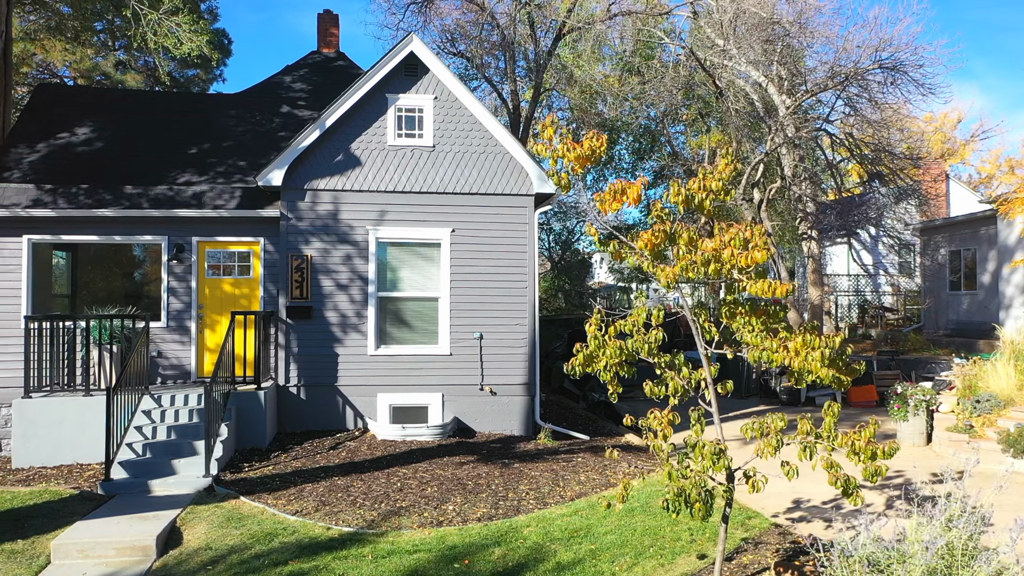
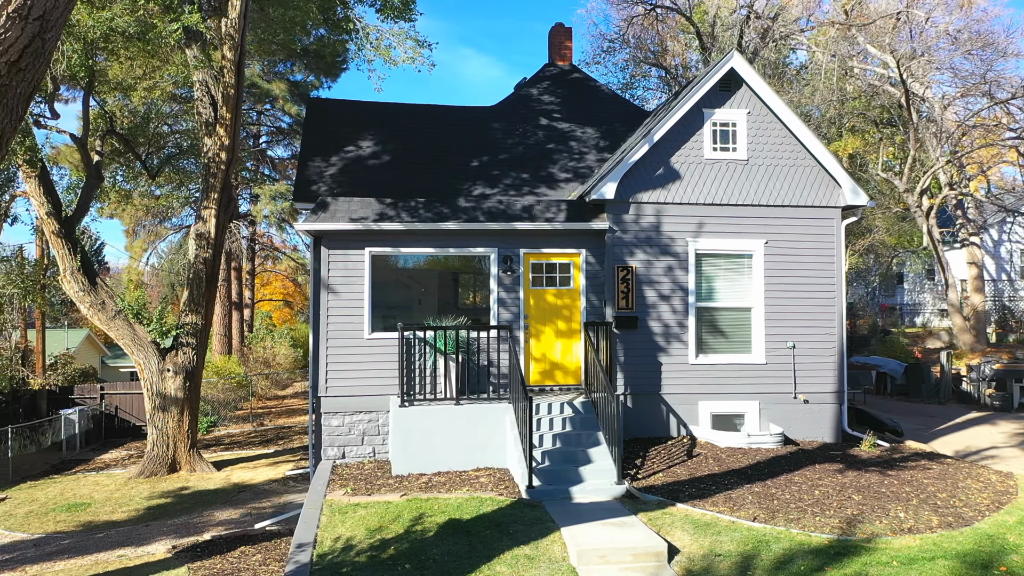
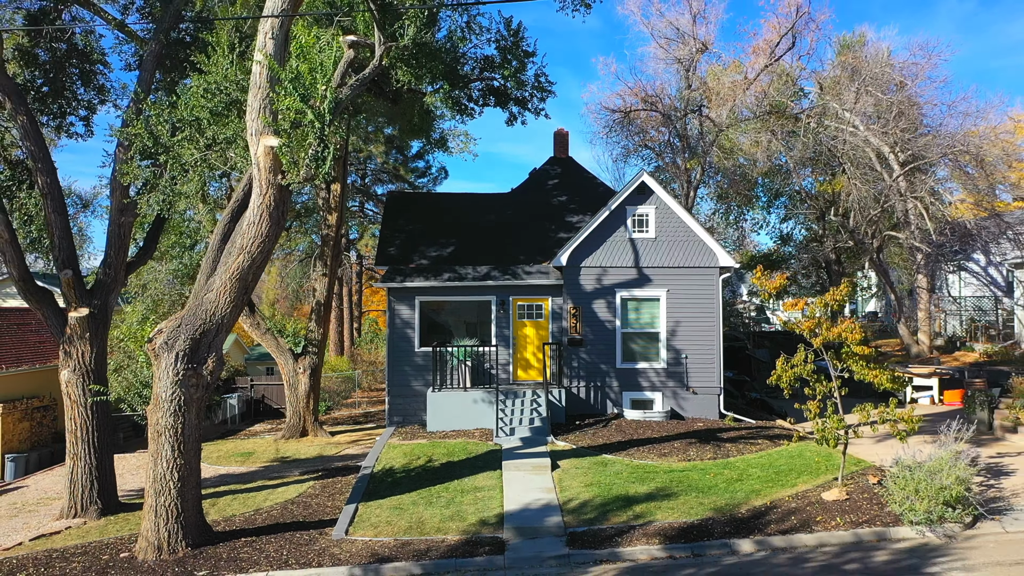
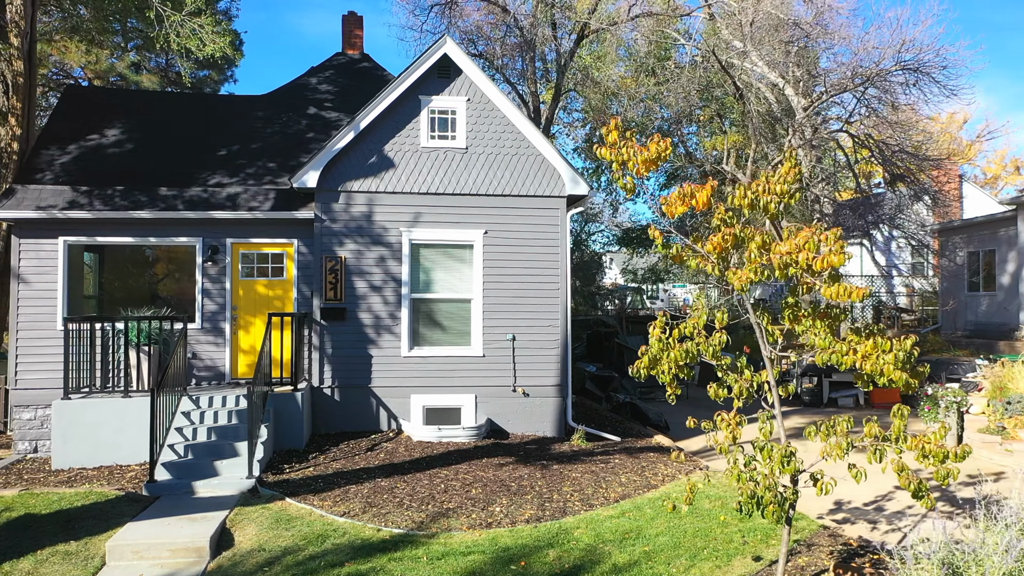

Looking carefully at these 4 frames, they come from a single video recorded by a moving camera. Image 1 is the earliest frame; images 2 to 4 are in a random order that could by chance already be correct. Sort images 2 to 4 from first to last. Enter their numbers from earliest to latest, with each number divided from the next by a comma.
4, 2, 3
